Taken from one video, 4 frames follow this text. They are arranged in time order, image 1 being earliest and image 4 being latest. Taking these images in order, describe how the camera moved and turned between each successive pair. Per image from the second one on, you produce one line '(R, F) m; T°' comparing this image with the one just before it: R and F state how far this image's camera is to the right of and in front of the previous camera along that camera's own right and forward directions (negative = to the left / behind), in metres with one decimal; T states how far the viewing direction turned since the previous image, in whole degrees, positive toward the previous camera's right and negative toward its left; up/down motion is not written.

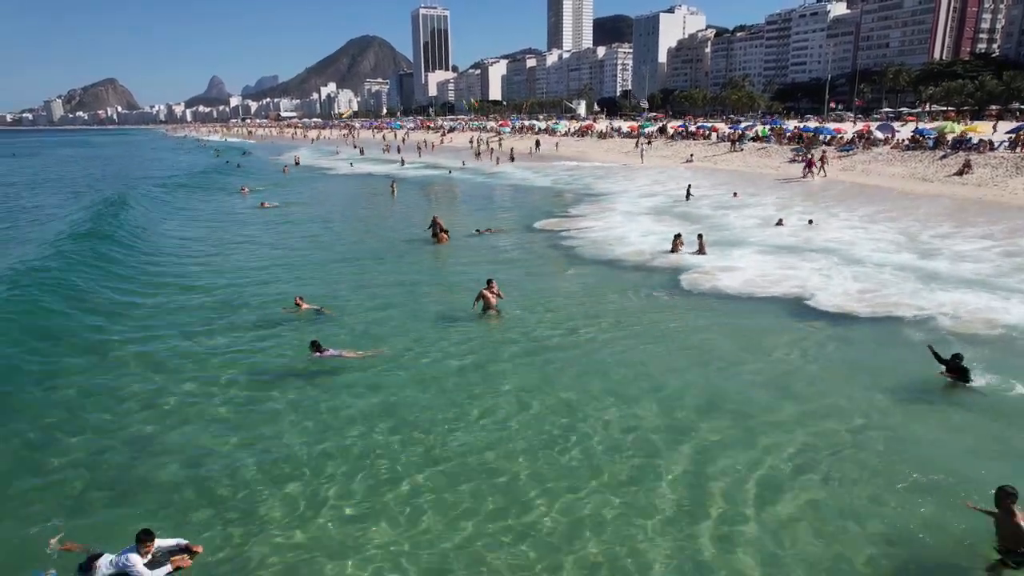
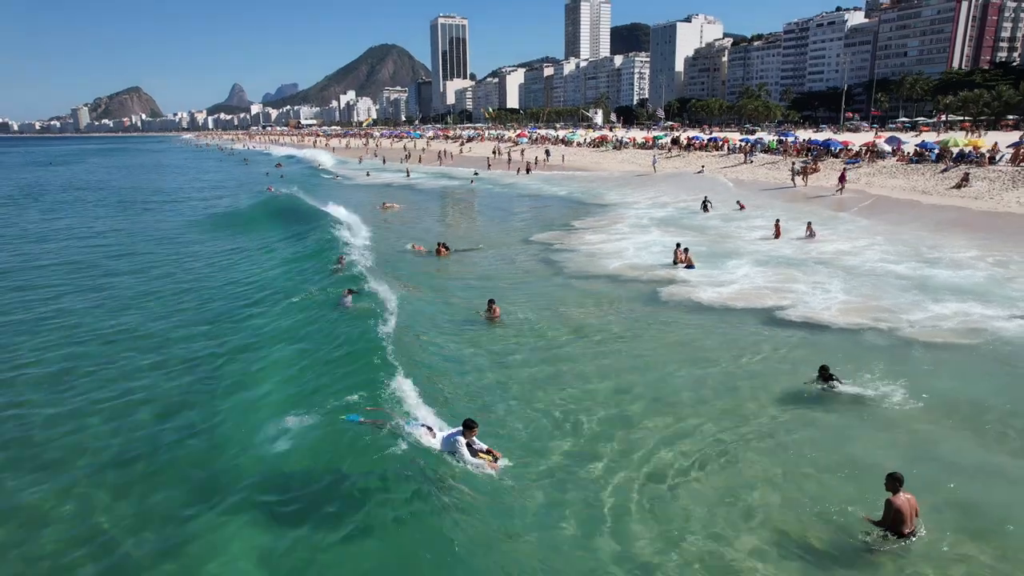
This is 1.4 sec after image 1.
(0.0, -1.0) m; -1°
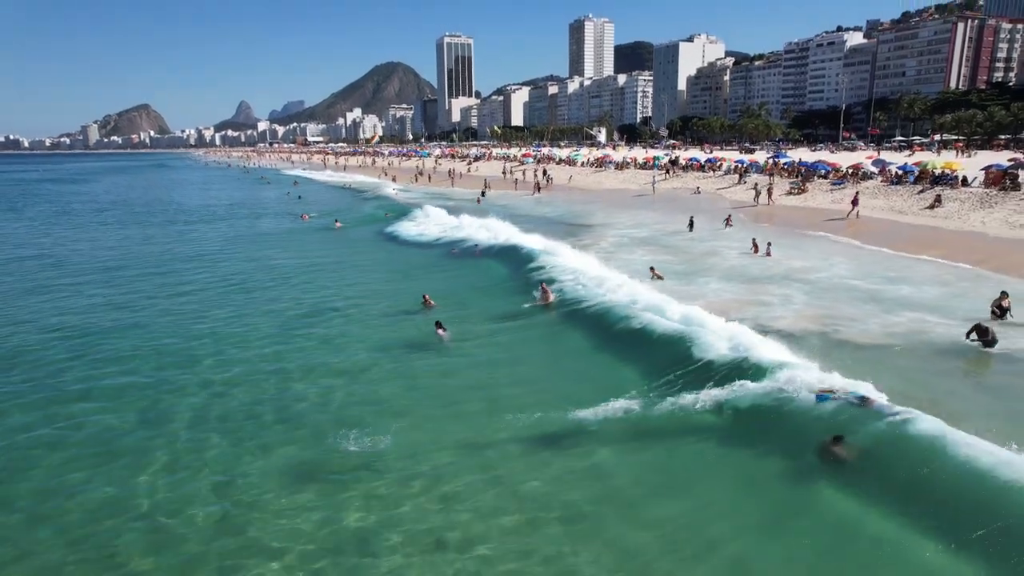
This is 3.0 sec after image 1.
(-0.1, -1.5) m; 0°
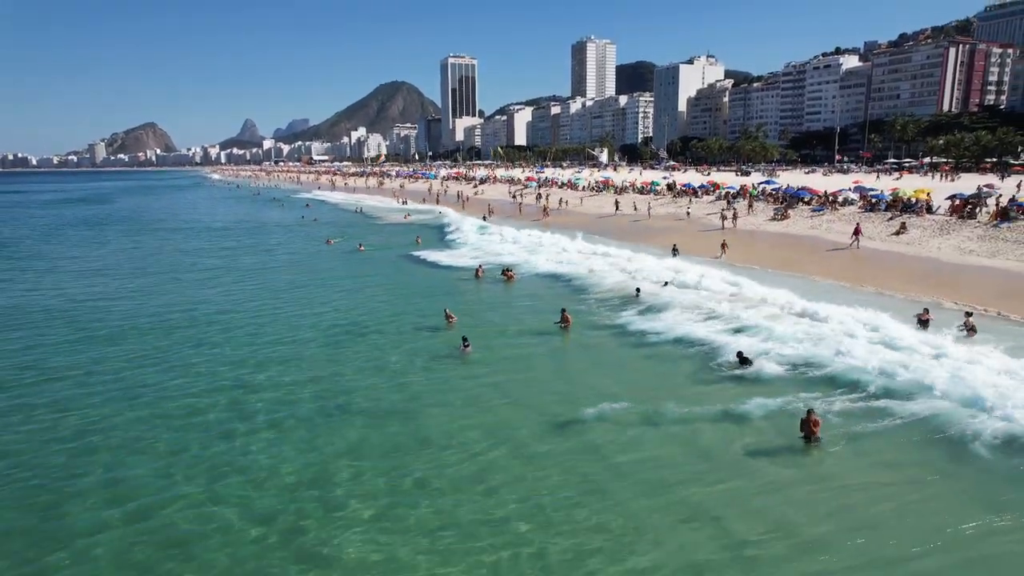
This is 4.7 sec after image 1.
(-0.1, -2.0) m; 0°
